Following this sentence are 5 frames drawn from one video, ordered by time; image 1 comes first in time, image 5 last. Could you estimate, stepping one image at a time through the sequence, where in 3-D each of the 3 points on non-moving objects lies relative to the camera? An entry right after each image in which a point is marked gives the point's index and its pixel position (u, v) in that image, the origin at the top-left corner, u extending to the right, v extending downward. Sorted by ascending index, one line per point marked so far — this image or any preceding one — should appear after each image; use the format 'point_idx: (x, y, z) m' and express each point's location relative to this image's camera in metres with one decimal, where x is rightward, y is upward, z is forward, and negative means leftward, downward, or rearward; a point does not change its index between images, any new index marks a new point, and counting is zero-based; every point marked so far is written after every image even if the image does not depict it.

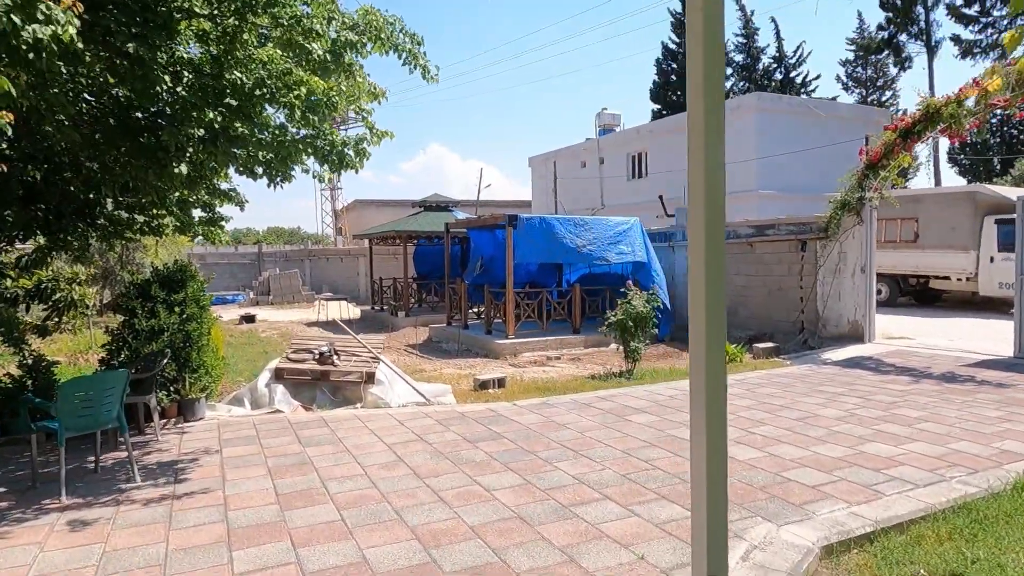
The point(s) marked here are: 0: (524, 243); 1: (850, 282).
0: (+0.2, +0.8, +11.4) m
1: (+5.0, +0.1, +9.8) m
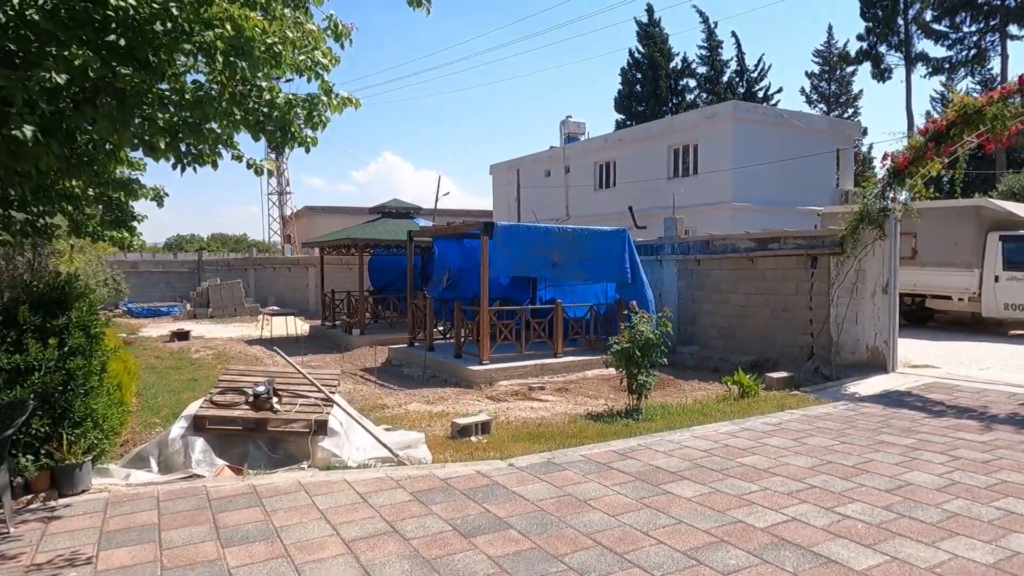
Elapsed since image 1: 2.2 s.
0: (-0.2, +0.5, +10.0) m
1: (+4.7, -0.2, +8.7) m
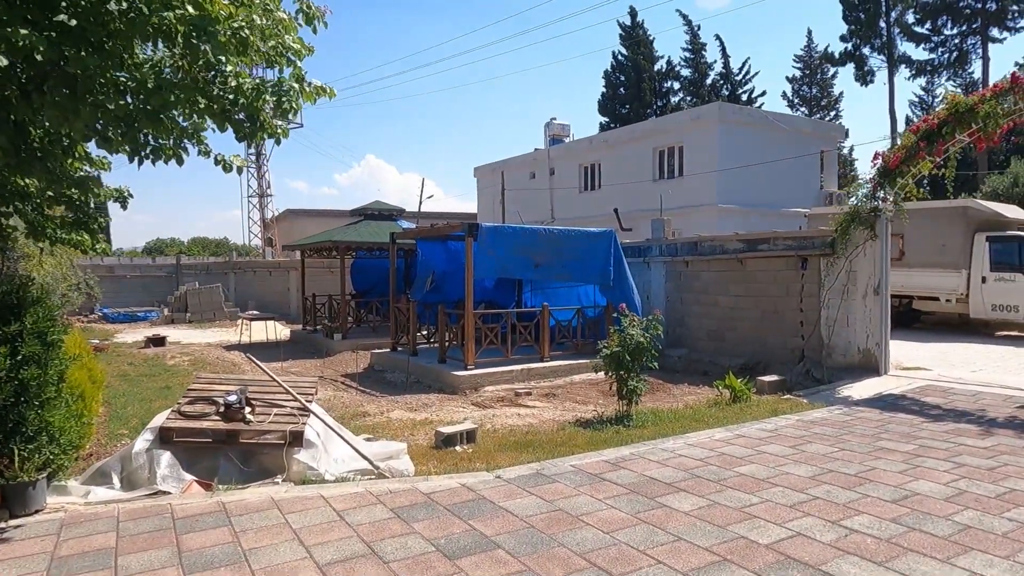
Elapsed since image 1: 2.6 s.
0: (-0.4, +0.5, +9.8) m
1: (+4.5, -0.2, +8.6) m
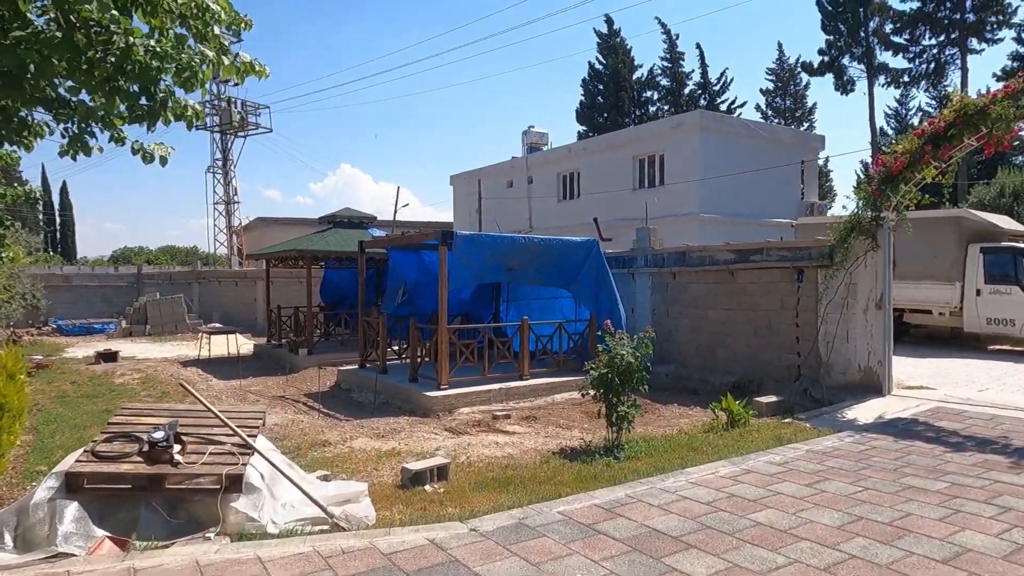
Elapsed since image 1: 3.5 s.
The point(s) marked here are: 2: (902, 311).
0: (-0.7, +0.3, +9.1) m
1: (+4.2, -0.4, +8.1) m
2: (+7.3, -0.4, +12.5) m
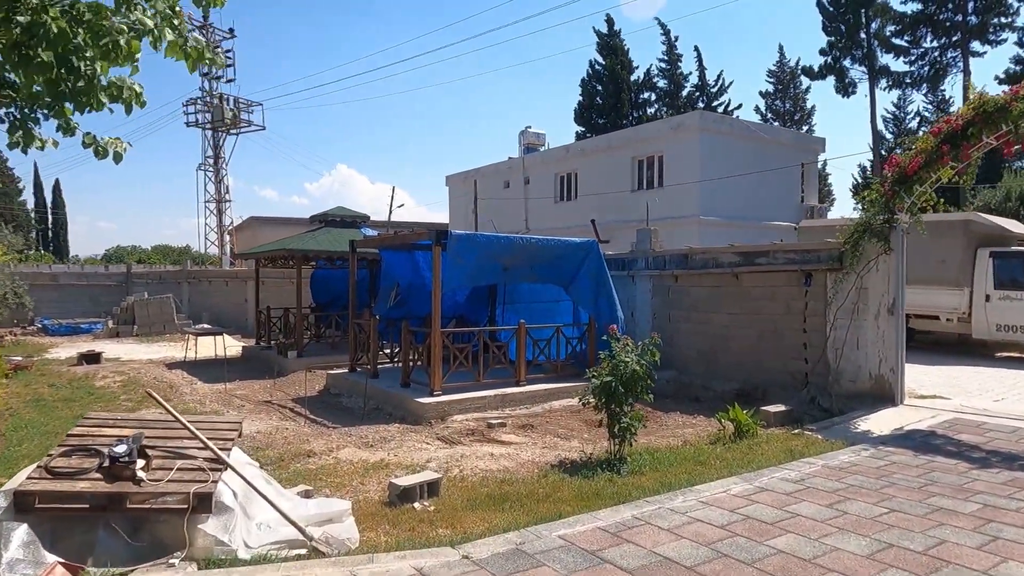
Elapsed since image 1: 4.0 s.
0: (-0.7, +0.3, +8.7) m
1: (+4.2, -0.4, +7.7) m
2: (+7.2, -0.5, +12.2) m
